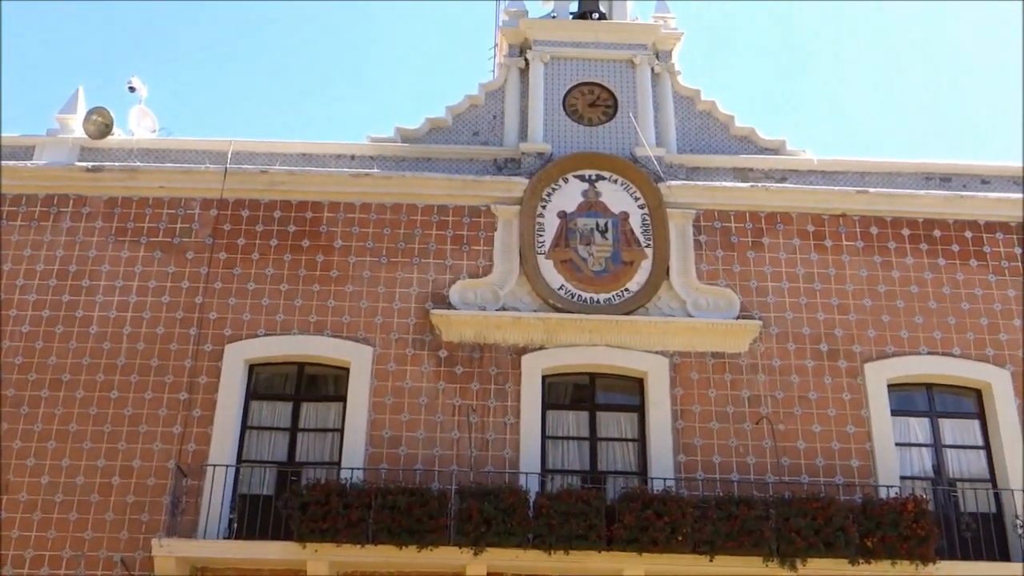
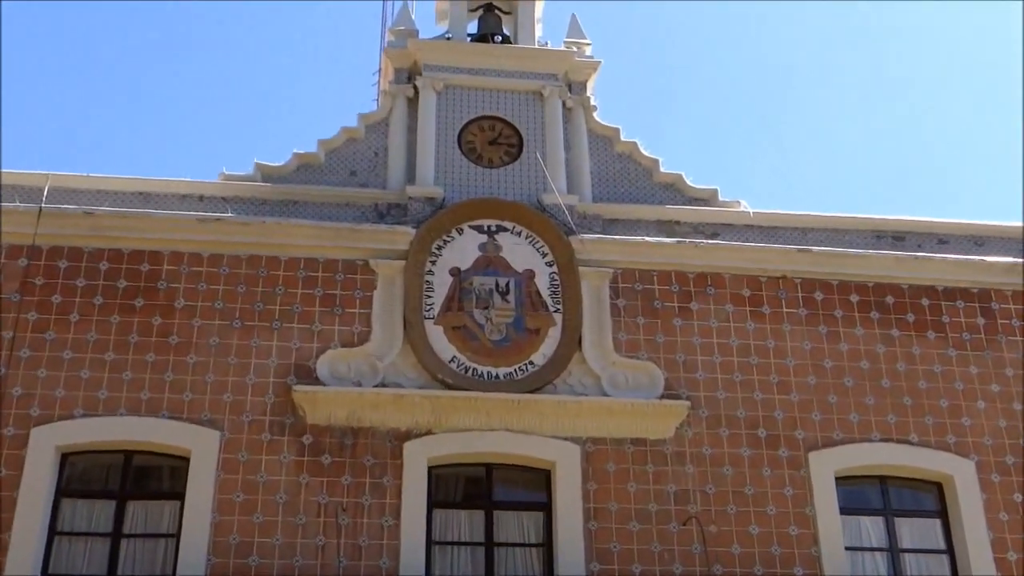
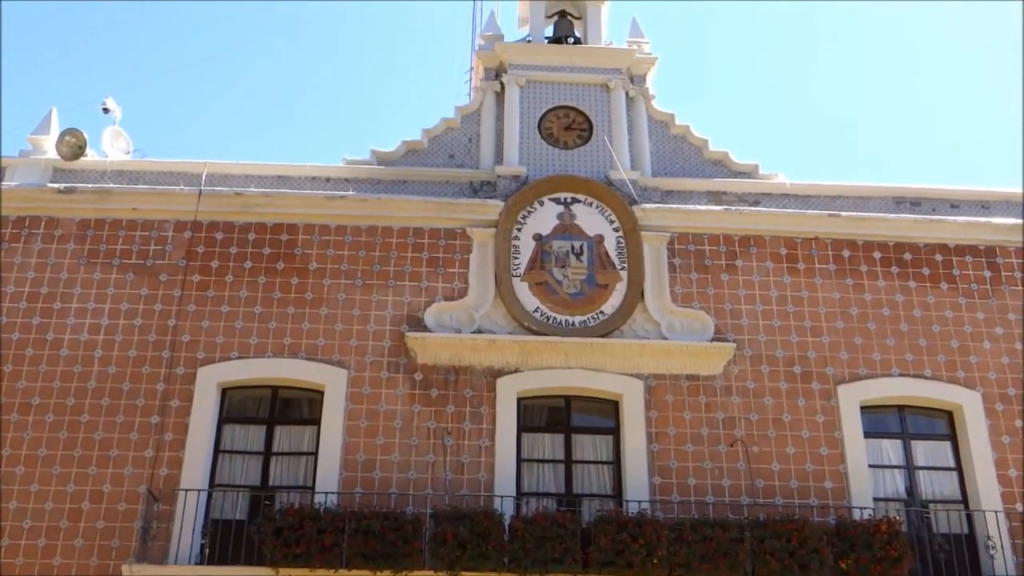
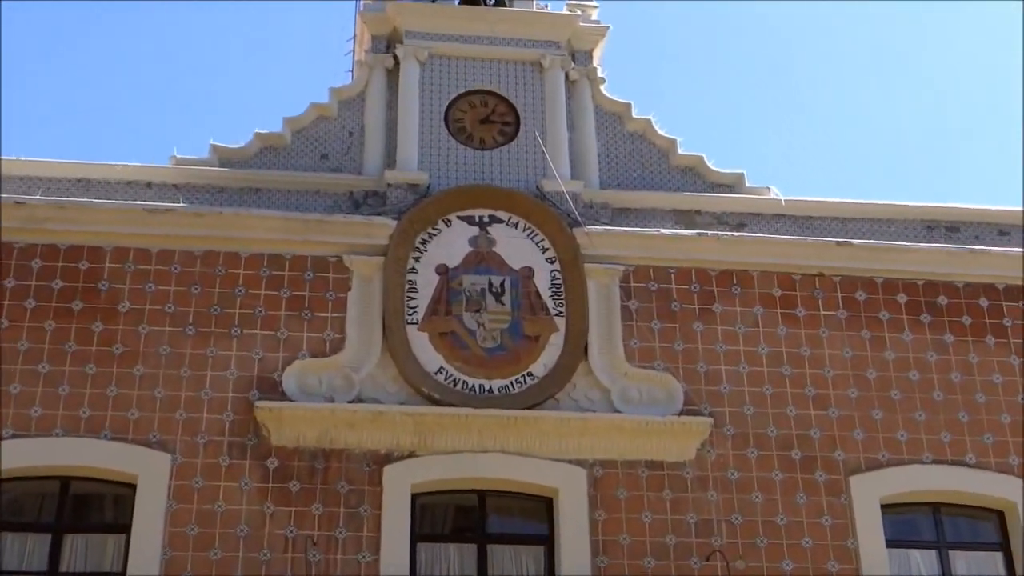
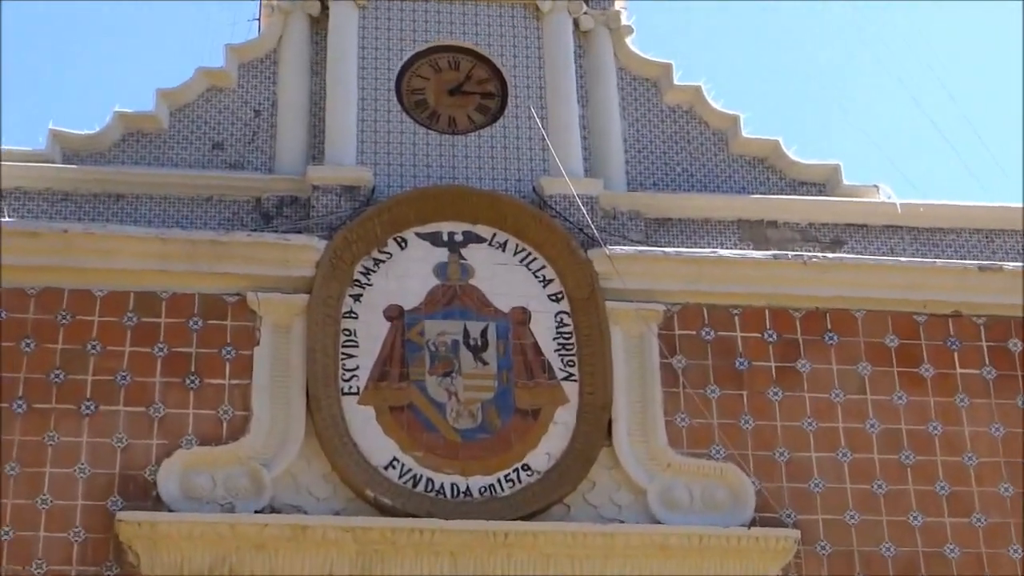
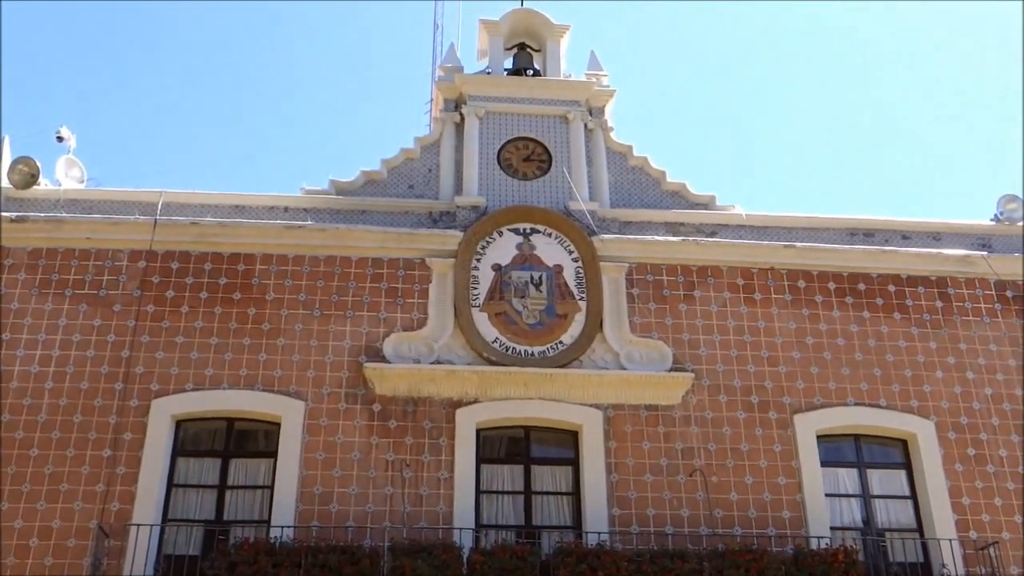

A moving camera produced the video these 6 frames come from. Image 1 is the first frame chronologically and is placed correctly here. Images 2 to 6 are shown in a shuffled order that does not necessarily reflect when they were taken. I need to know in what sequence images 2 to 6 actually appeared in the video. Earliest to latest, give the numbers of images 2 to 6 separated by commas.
3, 6, 2, 4, 5
